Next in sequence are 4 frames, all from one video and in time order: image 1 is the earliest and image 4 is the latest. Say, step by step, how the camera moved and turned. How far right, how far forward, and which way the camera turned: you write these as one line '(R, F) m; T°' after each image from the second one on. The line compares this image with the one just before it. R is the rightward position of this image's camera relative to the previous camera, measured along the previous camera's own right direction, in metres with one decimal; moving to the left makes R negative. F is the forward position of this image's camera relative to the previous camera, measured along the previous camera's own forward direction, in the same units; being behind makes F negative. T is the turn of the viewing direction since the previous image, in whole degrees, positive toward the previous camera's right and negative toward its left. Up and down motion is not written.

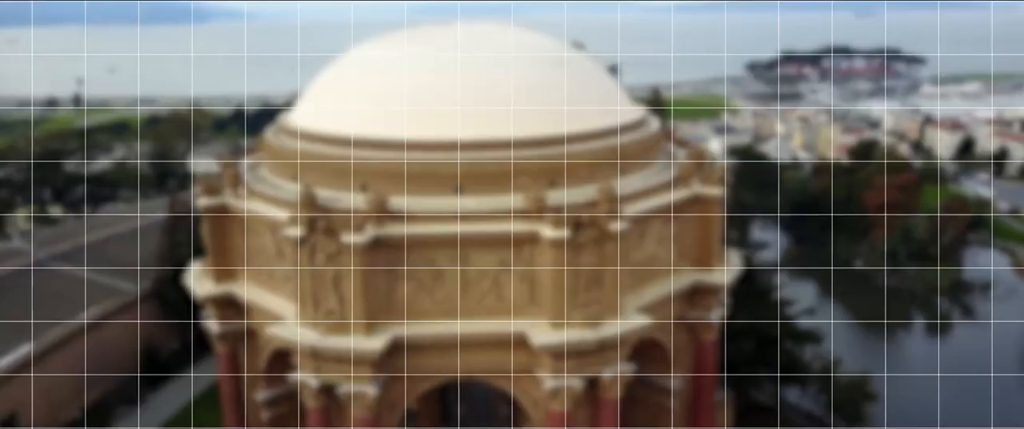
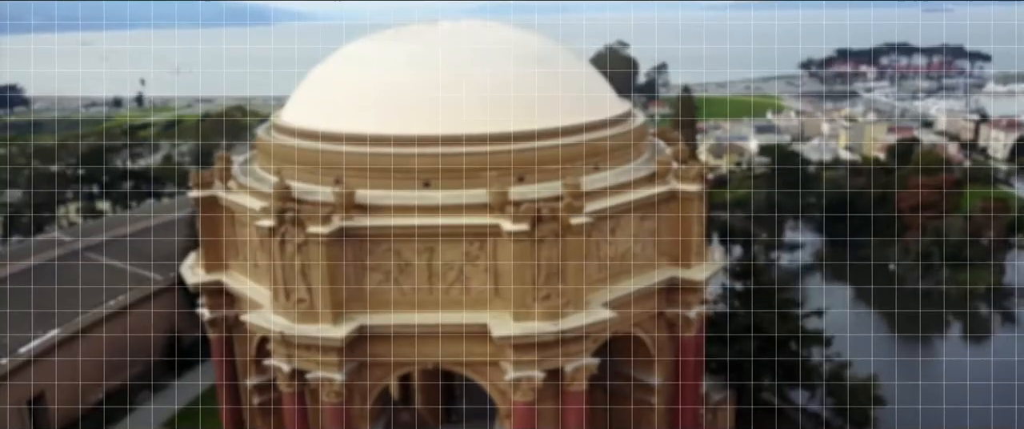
(+1.6, -0.2) m; -4°
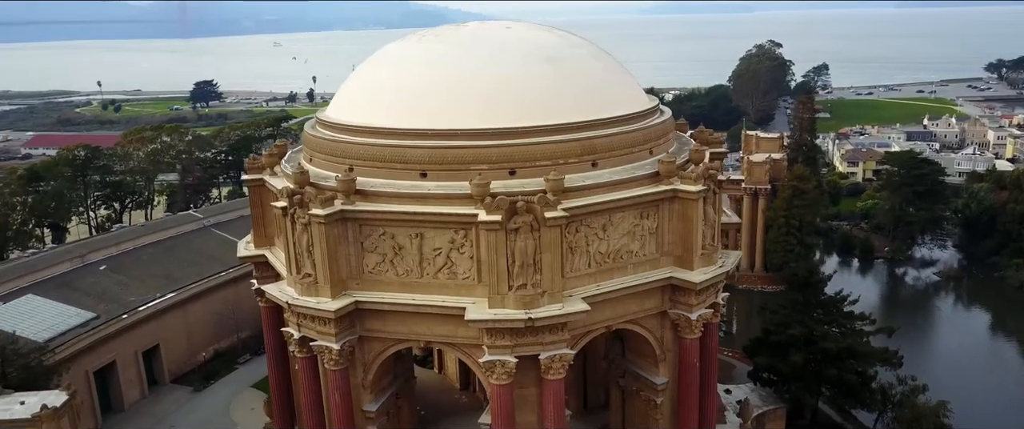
(+3.2, -0.3) m; -12°
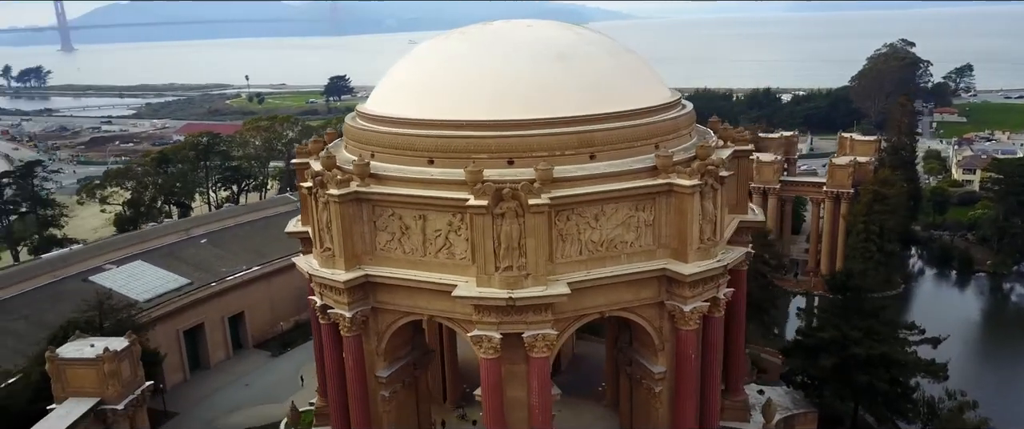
(+2.6, -0.8) m; -9°
